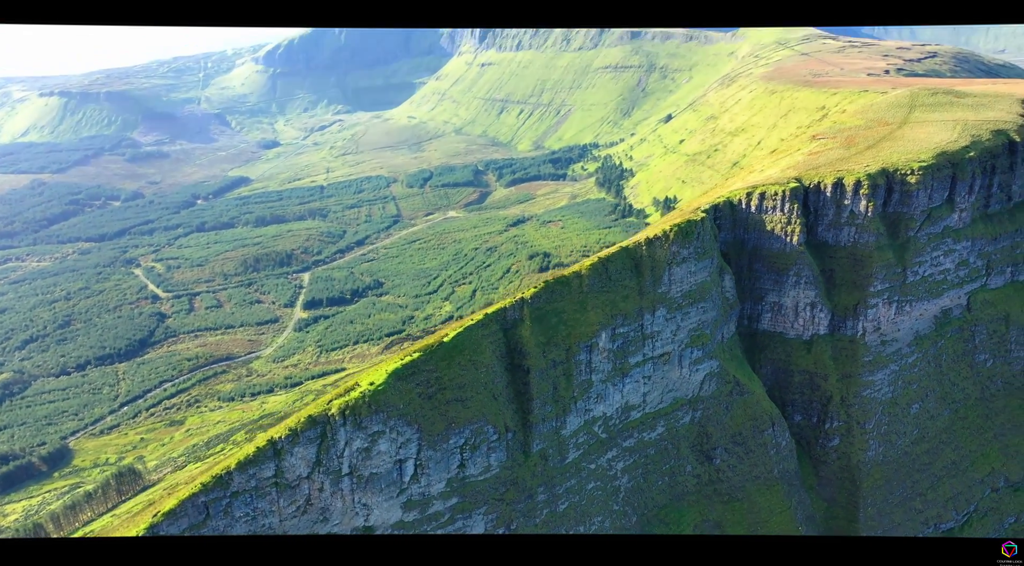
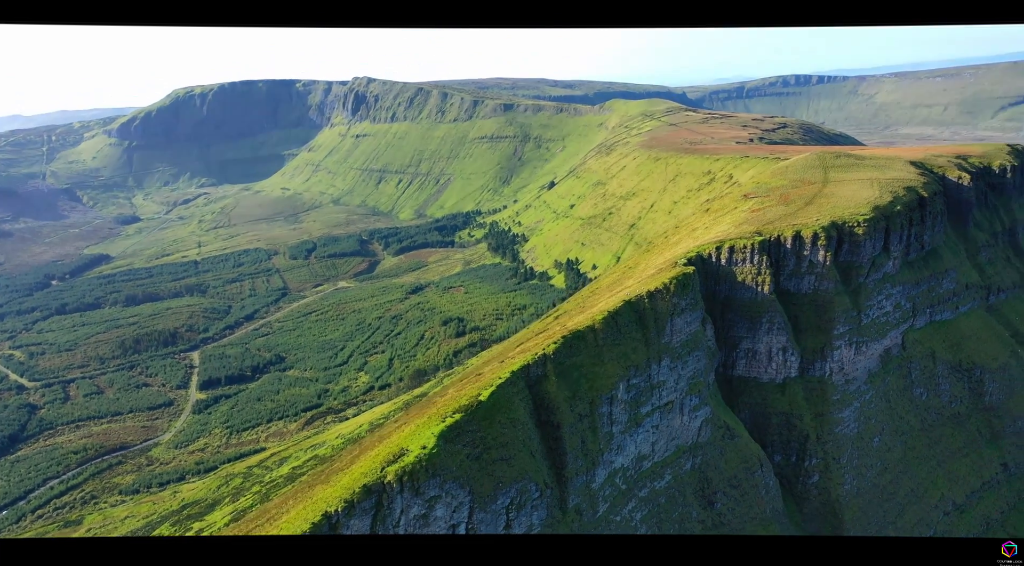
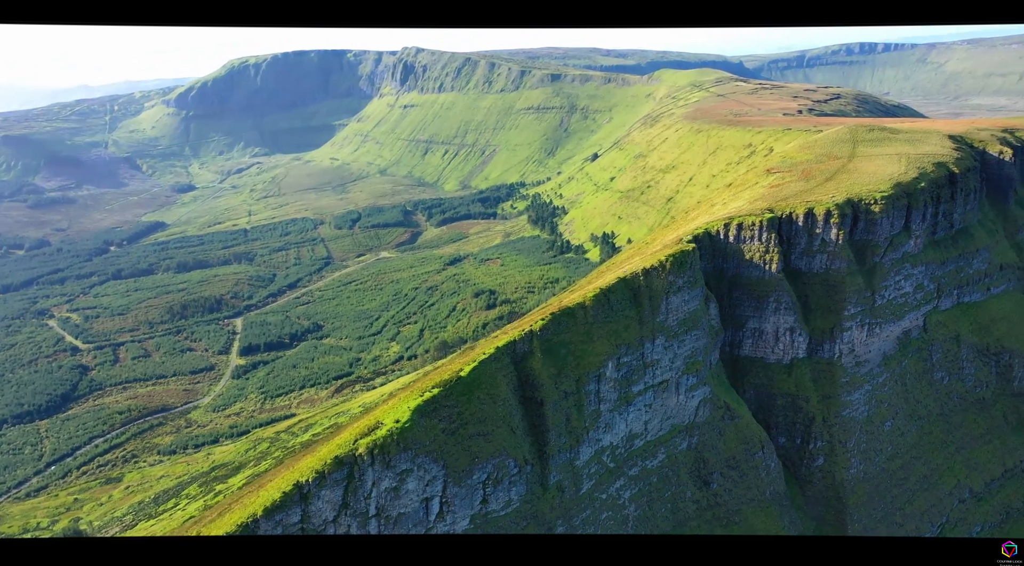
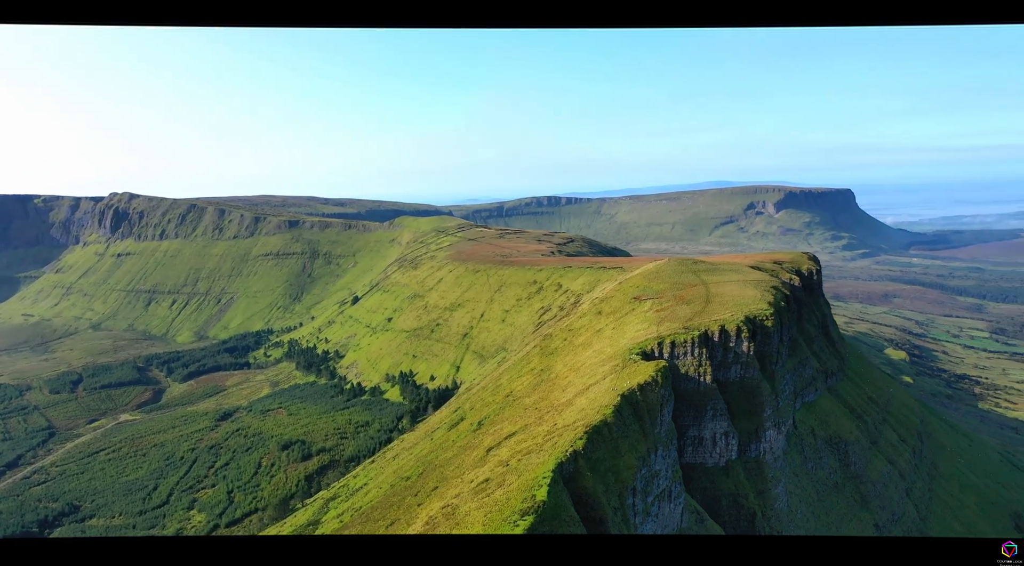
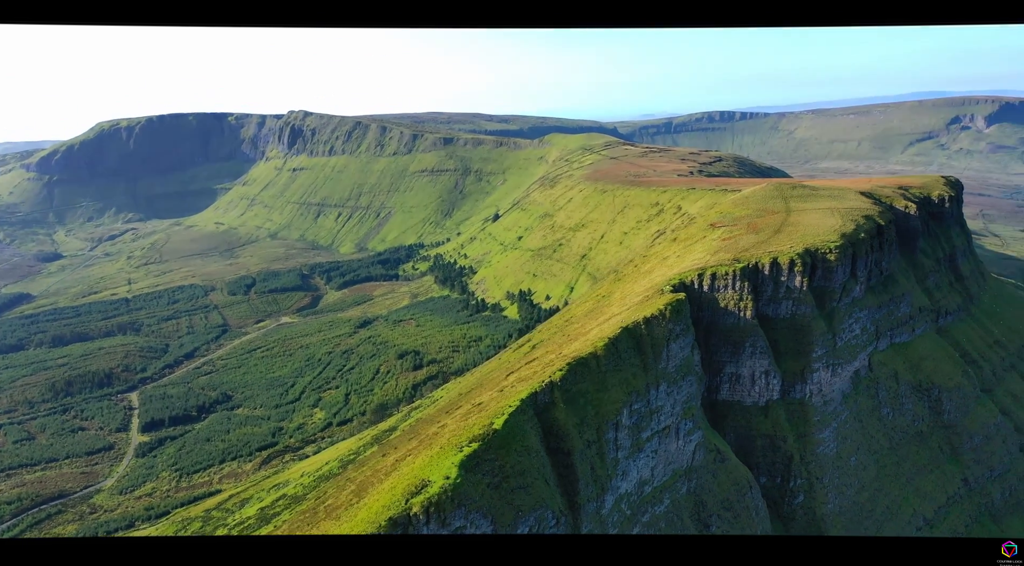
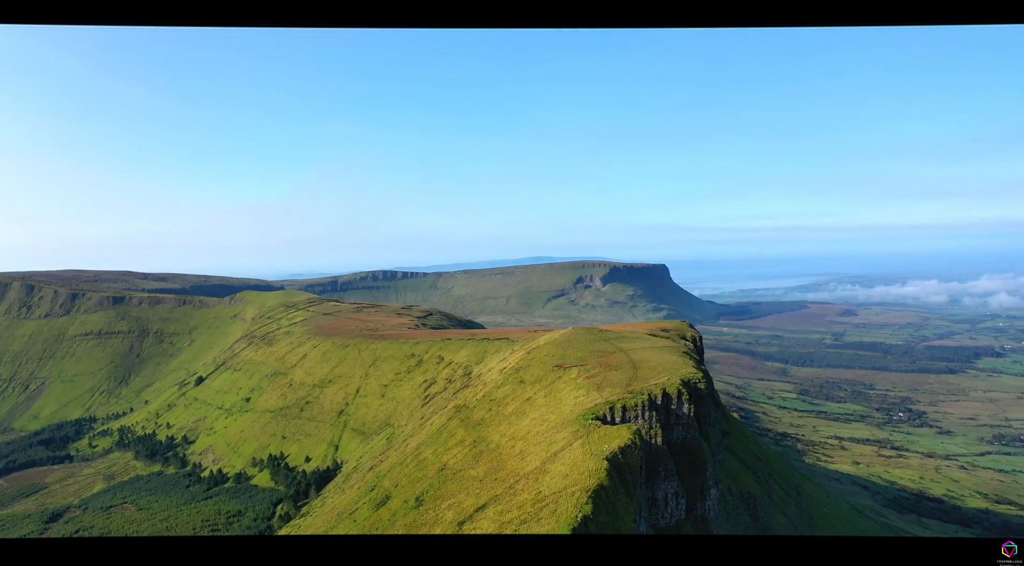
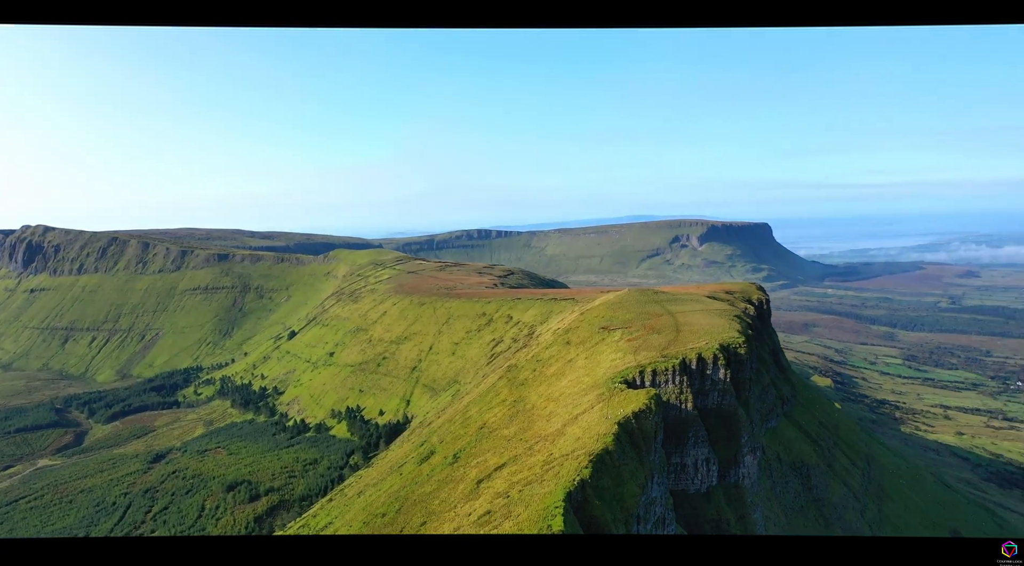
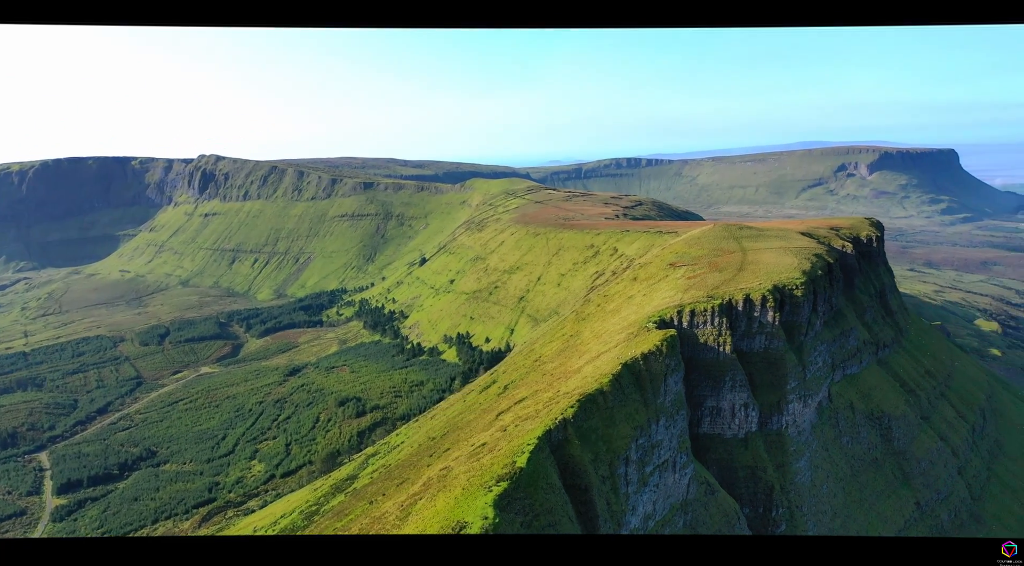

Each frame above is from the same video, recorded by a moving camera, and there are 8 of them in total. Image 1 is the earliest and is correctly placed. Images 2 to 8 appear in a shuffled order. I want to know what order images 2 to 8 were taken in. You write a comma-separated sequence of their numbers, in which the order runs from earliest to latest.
3, 2, 5, 8, 4, 7, 6
